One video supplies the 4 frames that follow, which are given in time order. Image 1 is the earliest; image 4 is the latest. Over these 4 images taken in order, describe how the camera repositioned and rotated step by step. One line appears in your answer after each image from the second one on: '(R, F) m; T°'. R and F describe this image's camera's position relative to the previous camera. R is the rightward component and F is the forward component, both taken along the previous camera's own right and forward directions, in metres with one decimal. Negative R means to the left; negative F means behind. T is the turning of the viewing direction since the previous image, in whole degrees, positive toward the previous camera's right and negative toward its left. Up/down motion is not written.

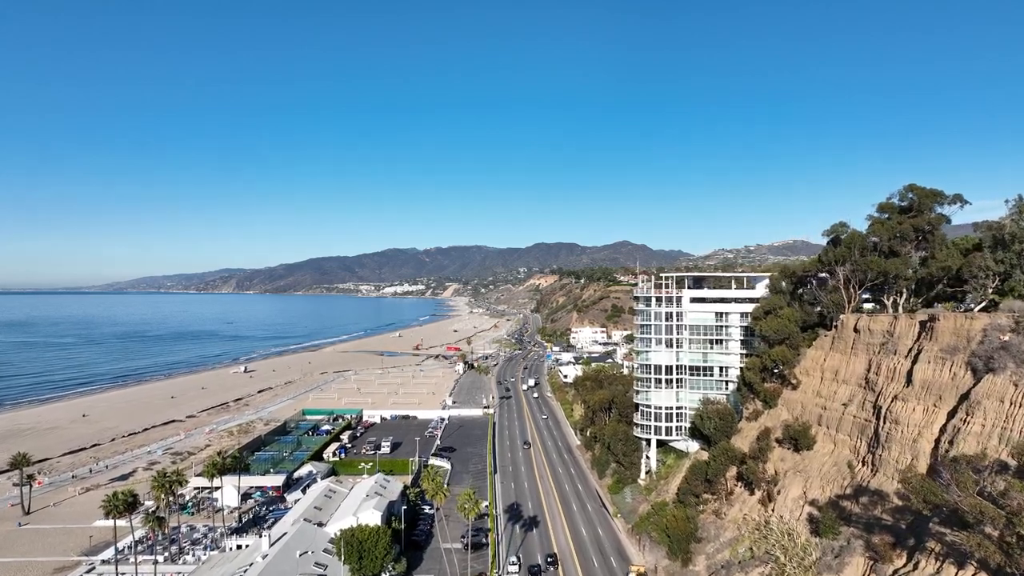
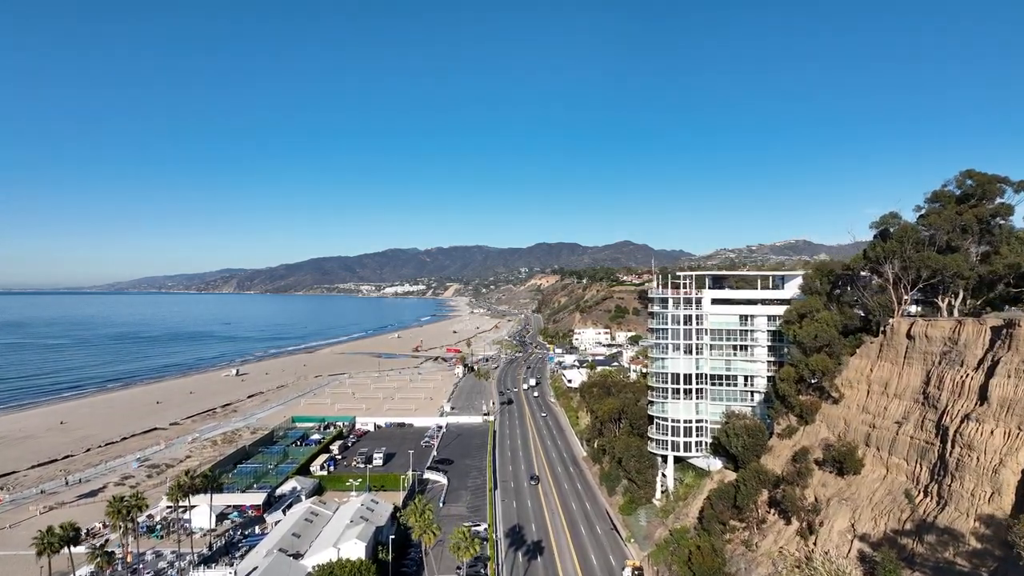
(0.0, +4.5) m; 0°
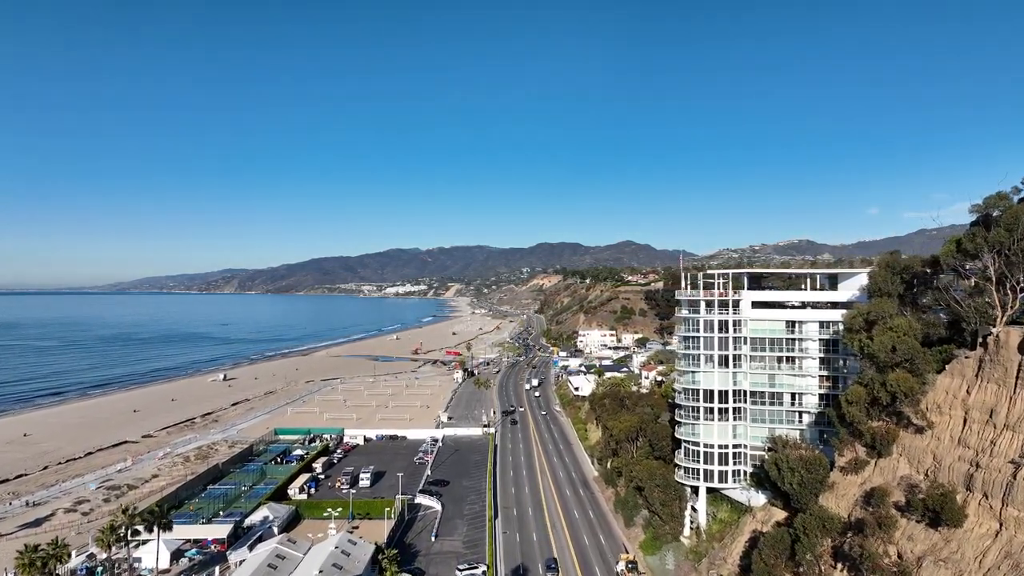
(-0.1, +6.5) m; 0°
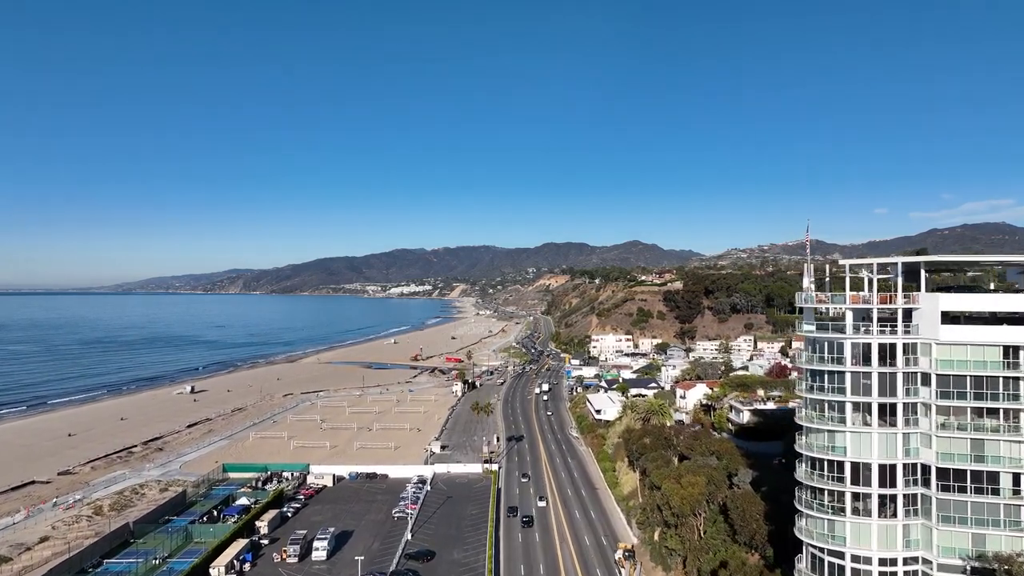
(-0.2, +14.8) m; -1°
